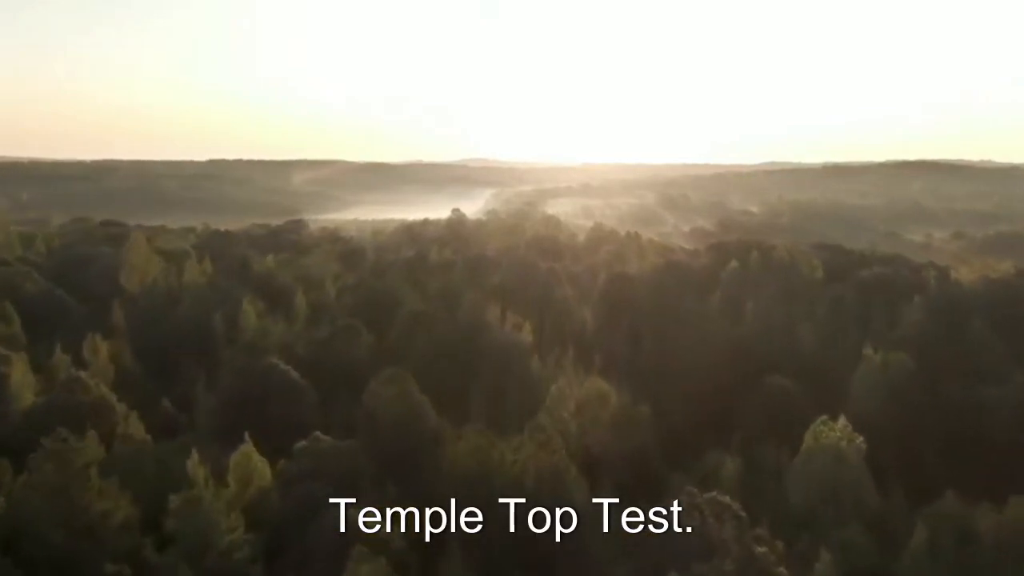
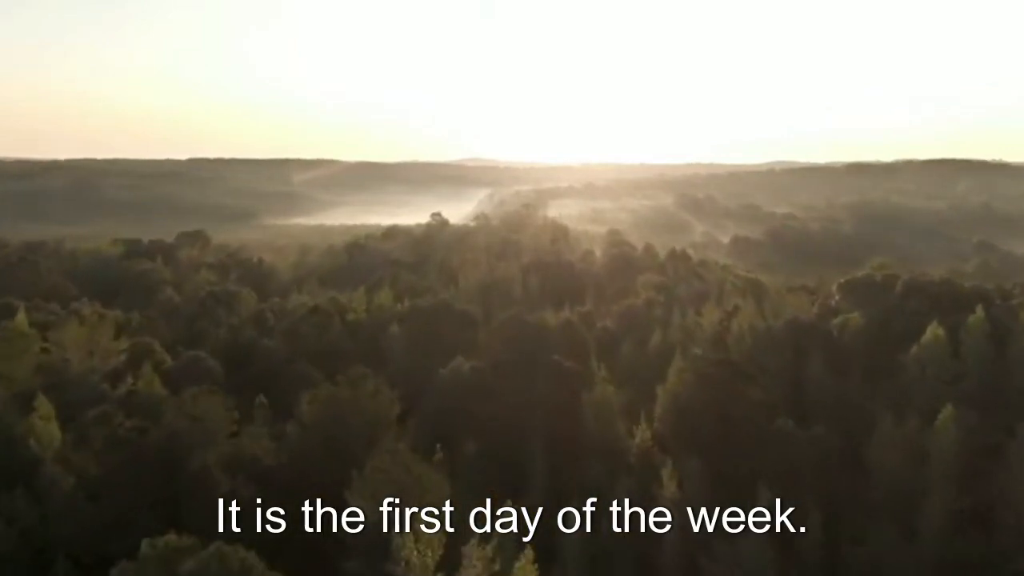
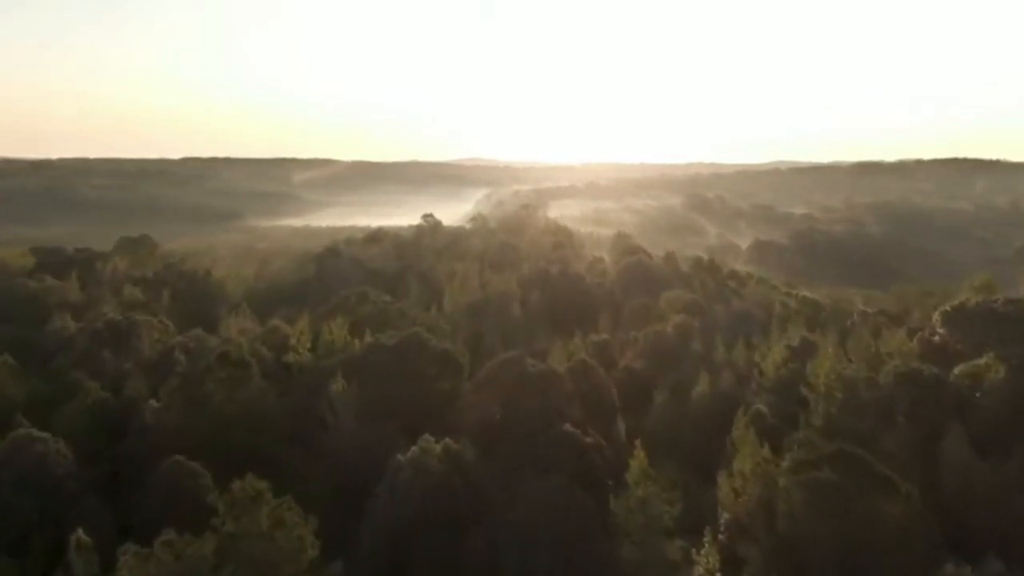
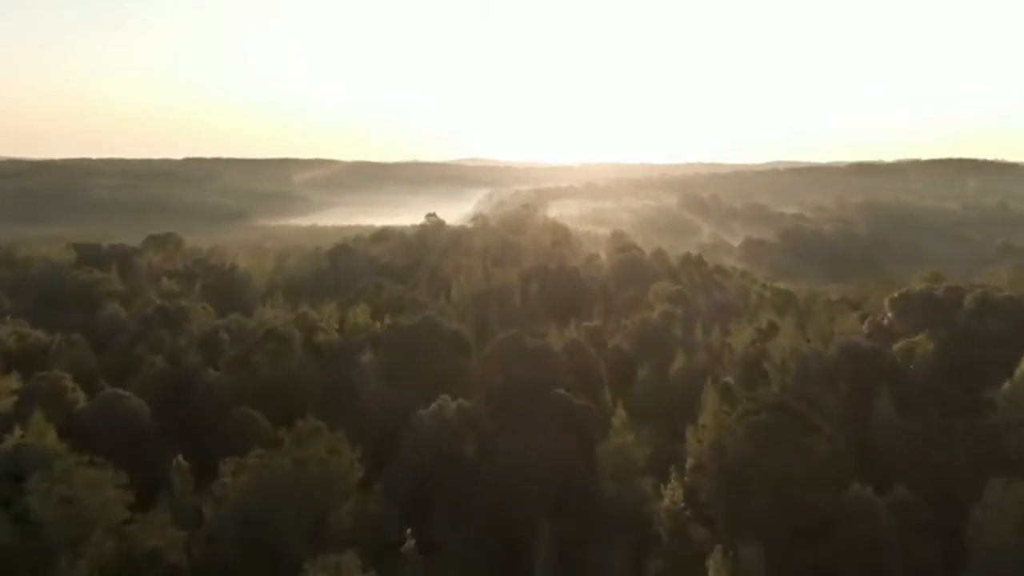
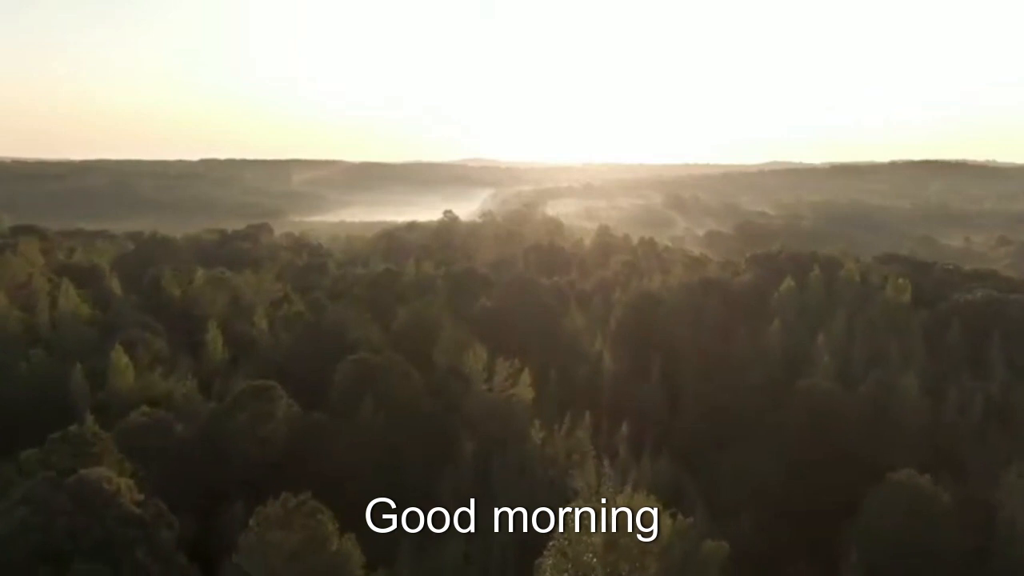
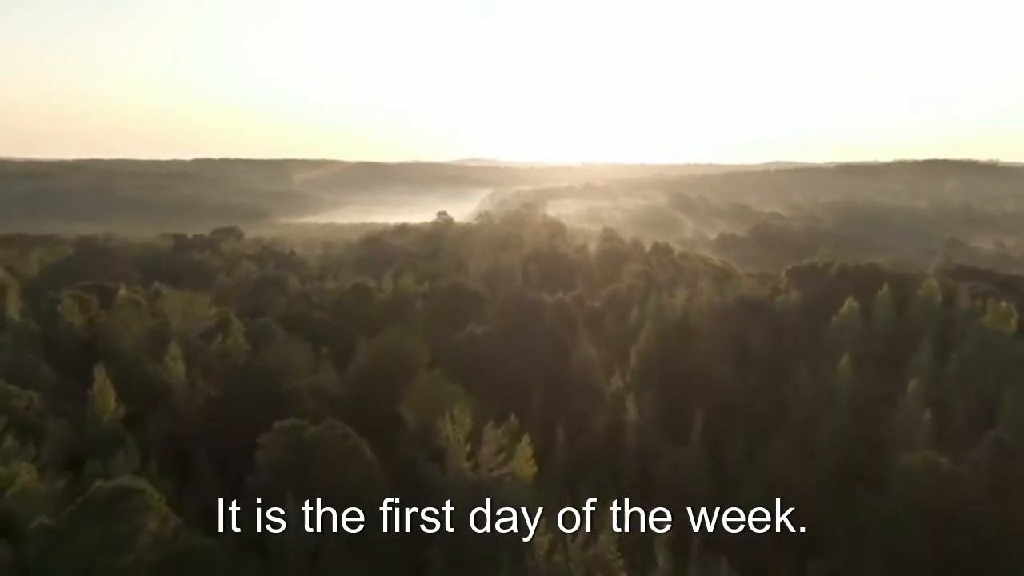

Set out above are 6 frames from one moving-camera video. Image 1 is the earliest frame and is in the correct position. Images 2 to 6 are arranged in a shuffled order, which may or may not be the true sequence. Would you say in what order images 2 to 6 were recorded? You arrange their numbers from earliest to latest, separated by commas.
5, 6, 2, 4, 3
